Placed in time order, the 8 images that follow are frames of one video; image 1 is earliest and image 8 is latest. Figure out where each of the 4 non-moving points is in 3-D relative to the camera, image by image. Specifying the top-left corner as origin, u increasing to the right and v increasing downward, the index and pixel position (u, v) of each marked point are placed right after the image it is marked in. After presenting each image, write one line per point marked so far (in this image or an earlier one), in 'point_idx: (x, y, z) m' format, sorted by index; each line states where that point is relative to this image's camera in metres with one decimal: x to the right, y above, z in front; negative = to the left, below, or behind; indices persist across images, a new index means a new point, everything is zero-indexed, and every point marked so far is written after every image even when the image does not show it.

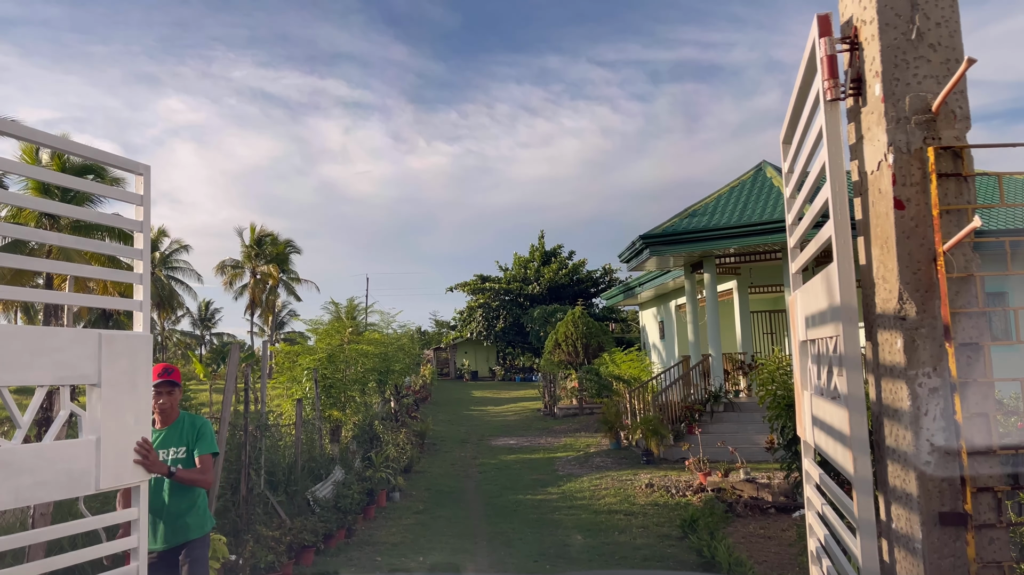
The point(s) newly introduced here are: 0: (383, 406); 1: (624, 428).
0: (-2.3, -2.1, +14.4) m
1: (+2.0, -2.5, +14.0) m
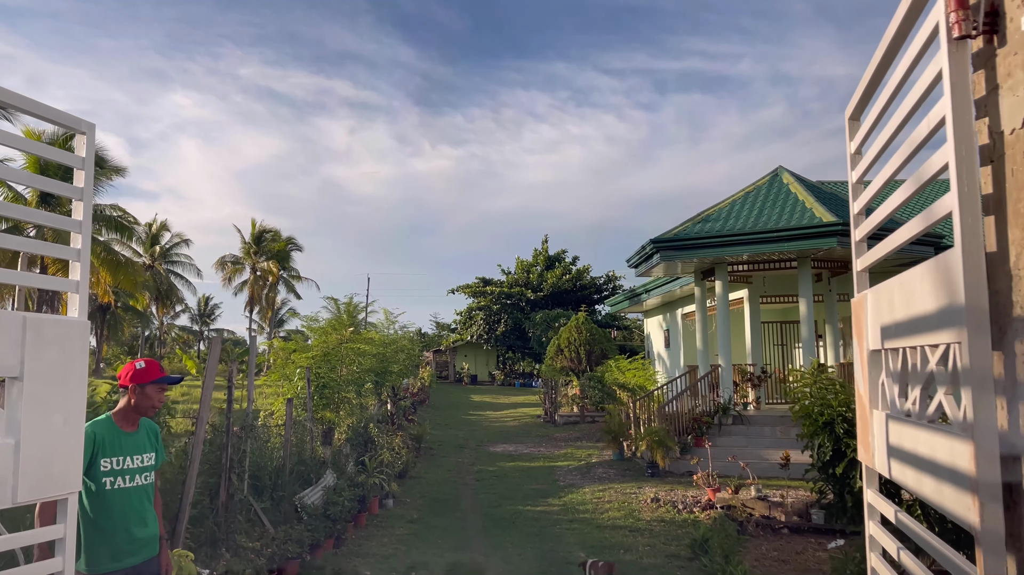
0: (-2.3, -2.1, +13.9) m
1: (+2.0, -2.6, +13.5) m
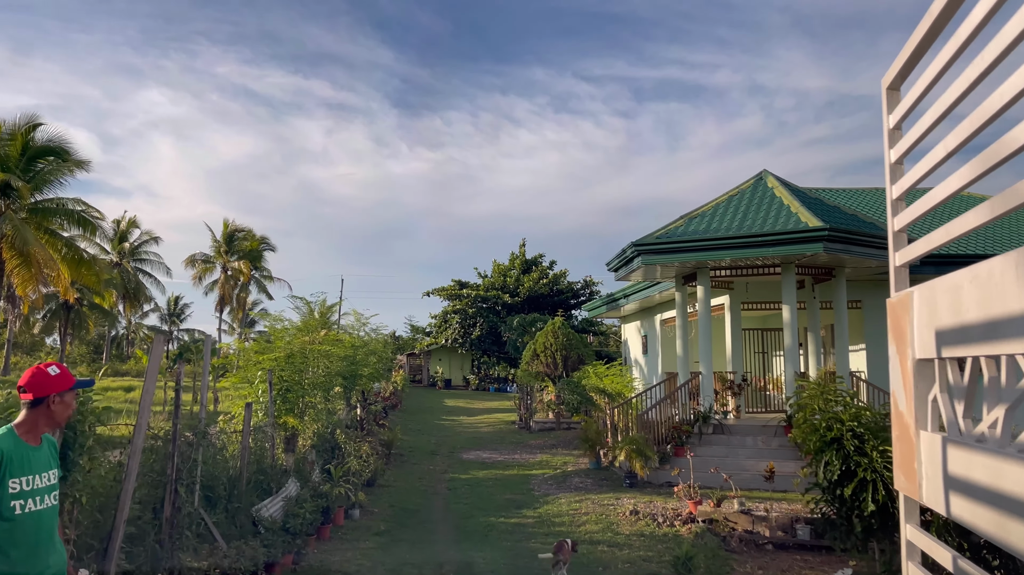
0: (-2.7, -2.1, +13.4) m
1: (+1.5, -2.6, +13.1) m
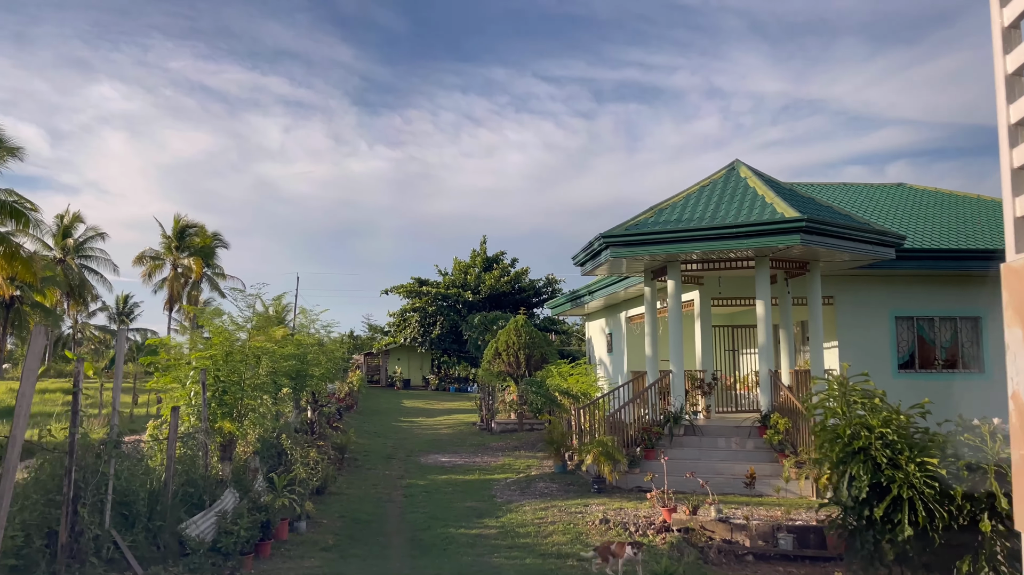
0: (-3.4, -2.0, +12.5) m
1: (+0.9, -2.5, +12.4) m
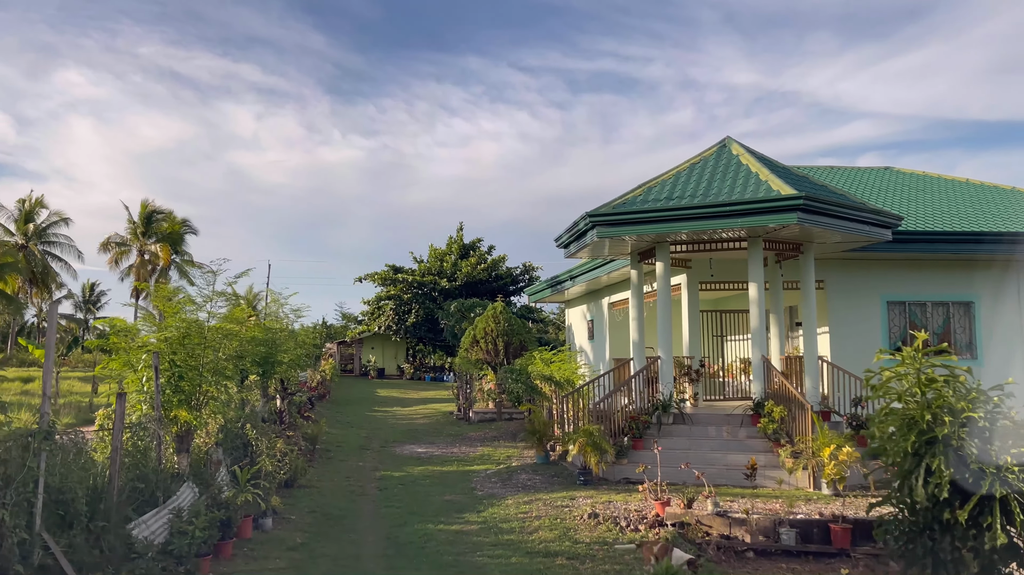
0: (-3.7, -1.7, +11.8) m
1: (+0.6, -2.3, +11.9) m
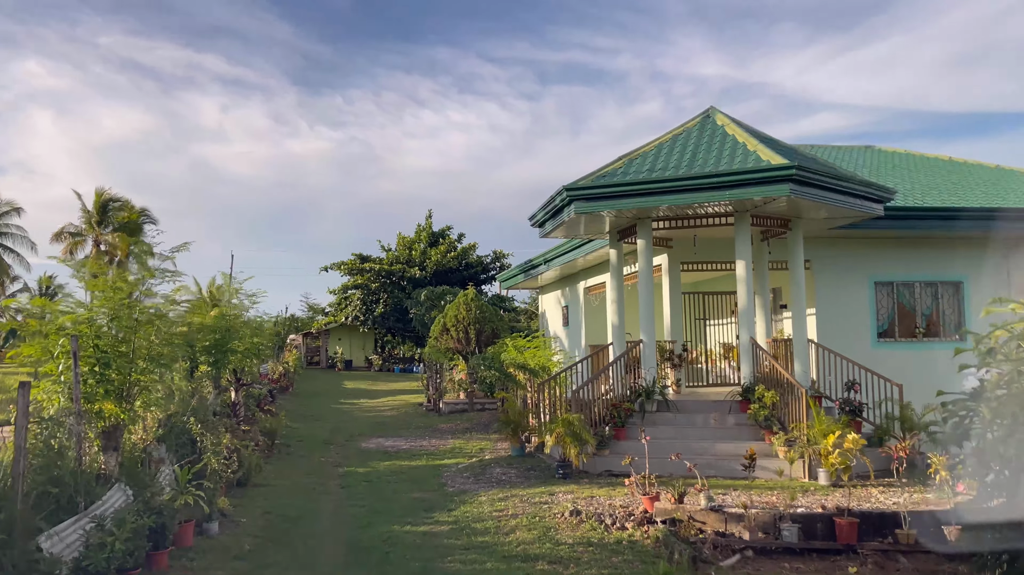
0: (-4.0, -1.5, +10.9) m
1: (+0.2, -2.0, +11.2) m
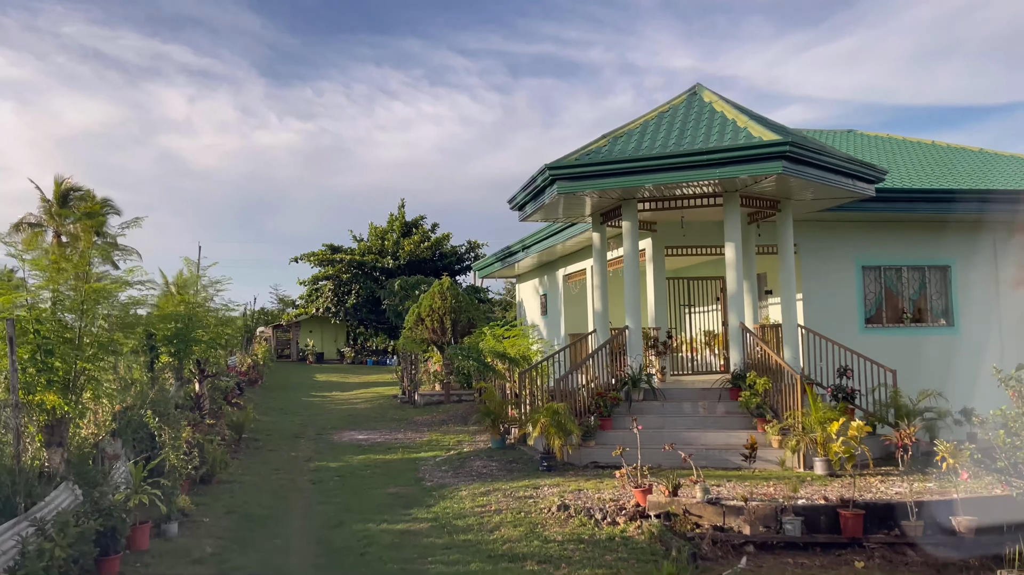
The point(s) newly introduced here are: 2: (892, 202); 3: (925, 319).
0: (-4.3, -1.3, +10.3) m
1: (0.0, -1.8, +10.7) m
2: (+5.6, +1.3, +11.7) m
3: (+6.5, -0.5, +12.5) m
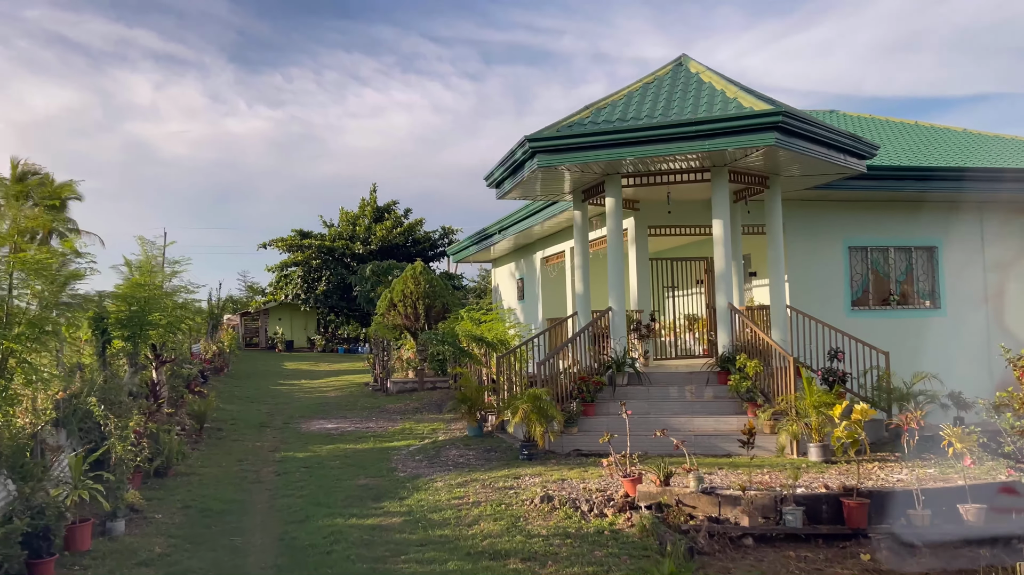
0: (-4.6, -1.1, +9.6) m
1: (-0.3, -1.5, +10.2) m
2: (+5.3, +1.5, +11.4) m
3: (+6.2, -0.2, +12.2) m
